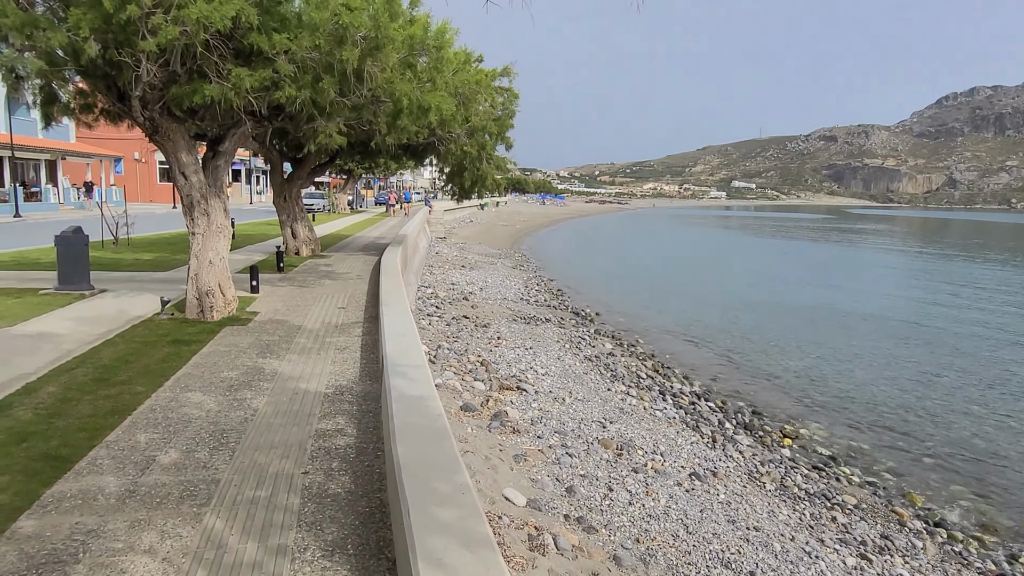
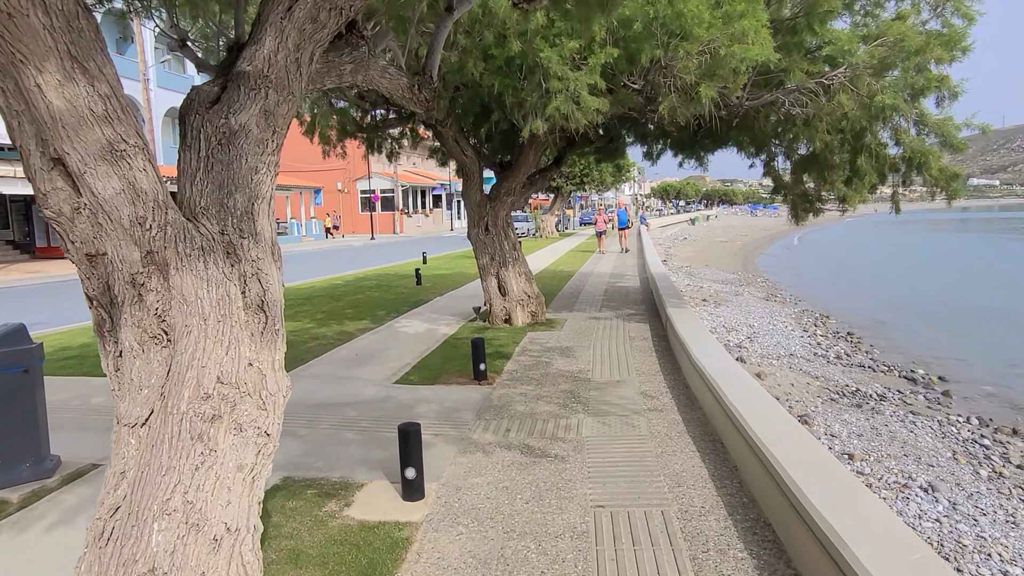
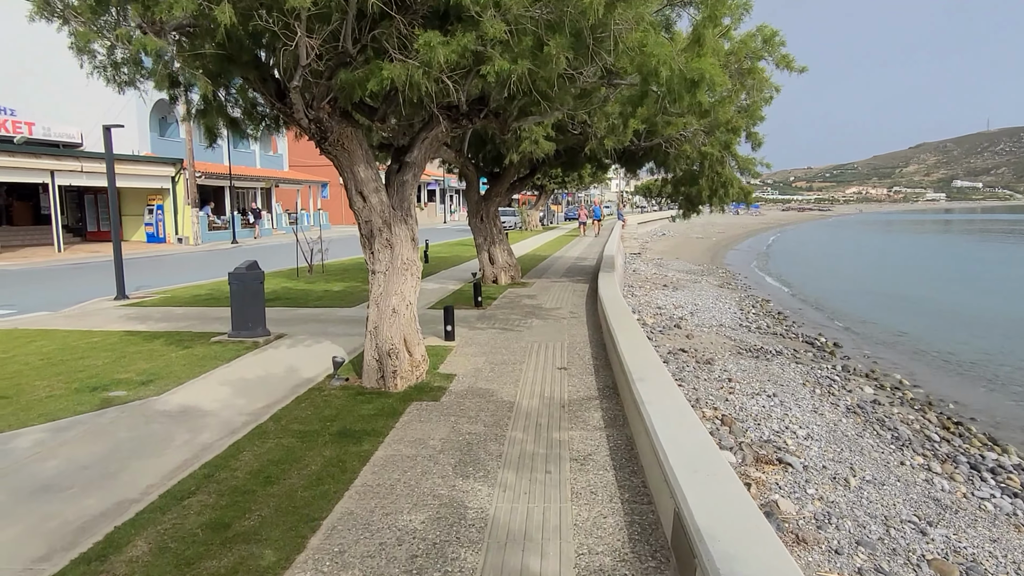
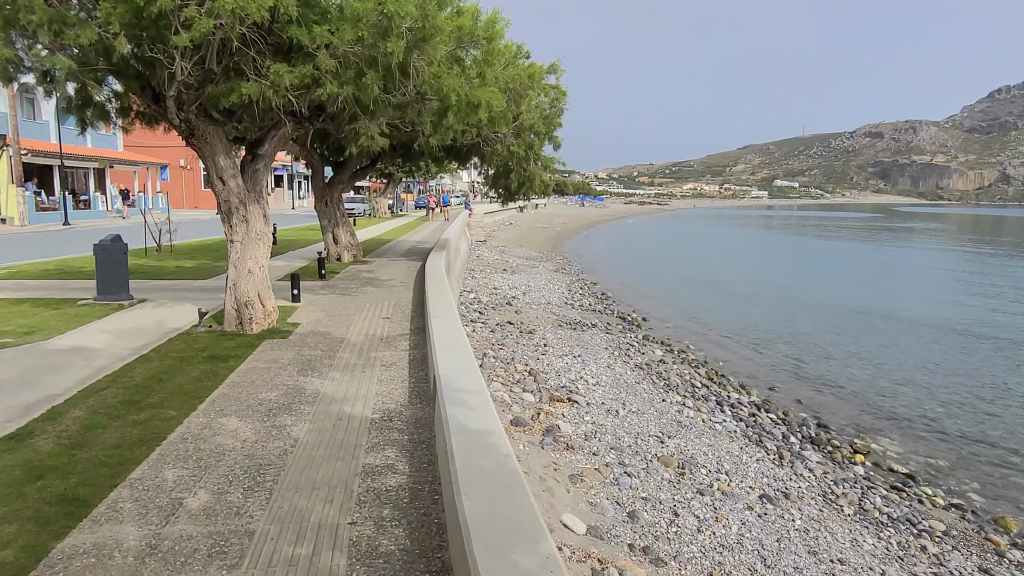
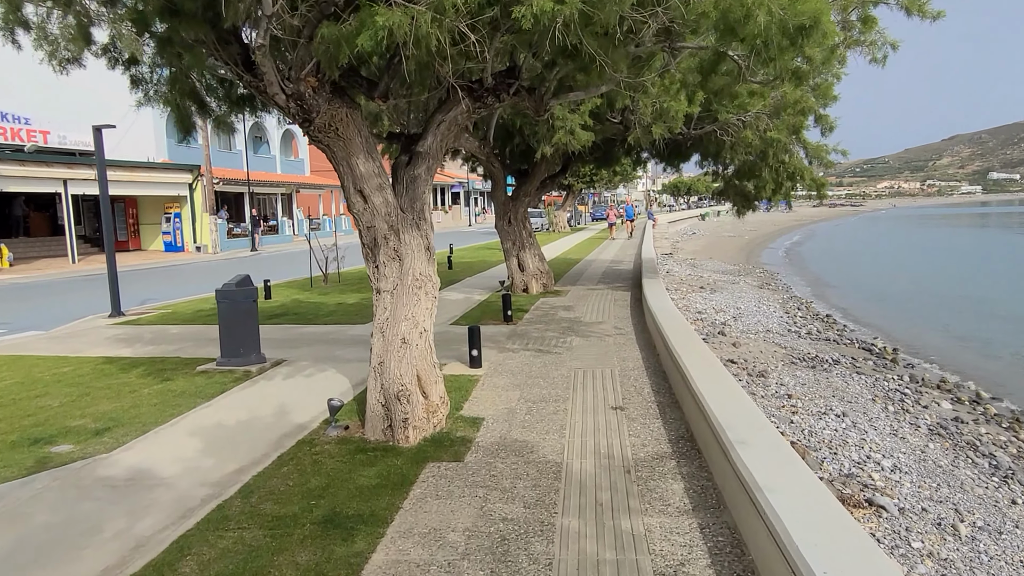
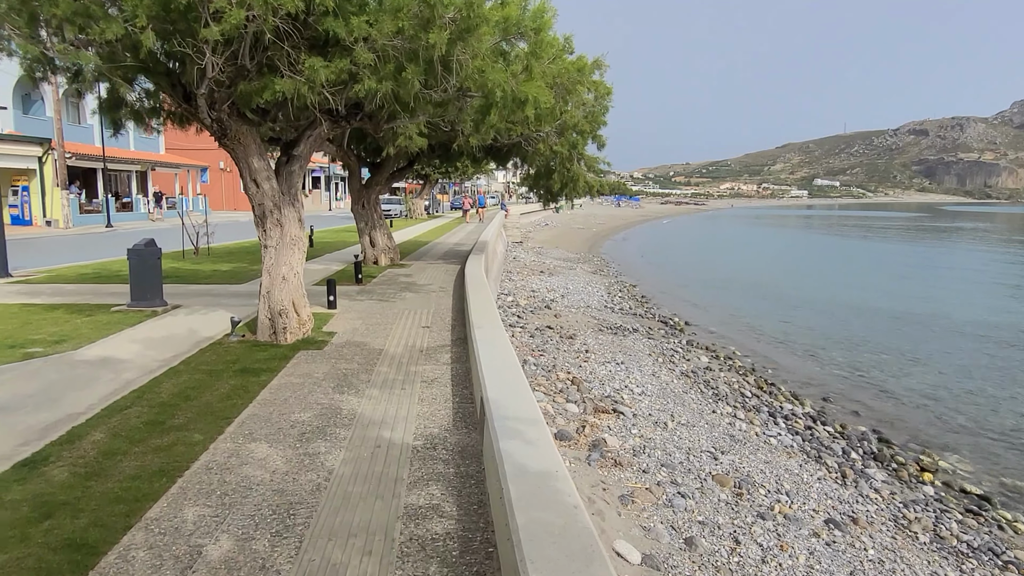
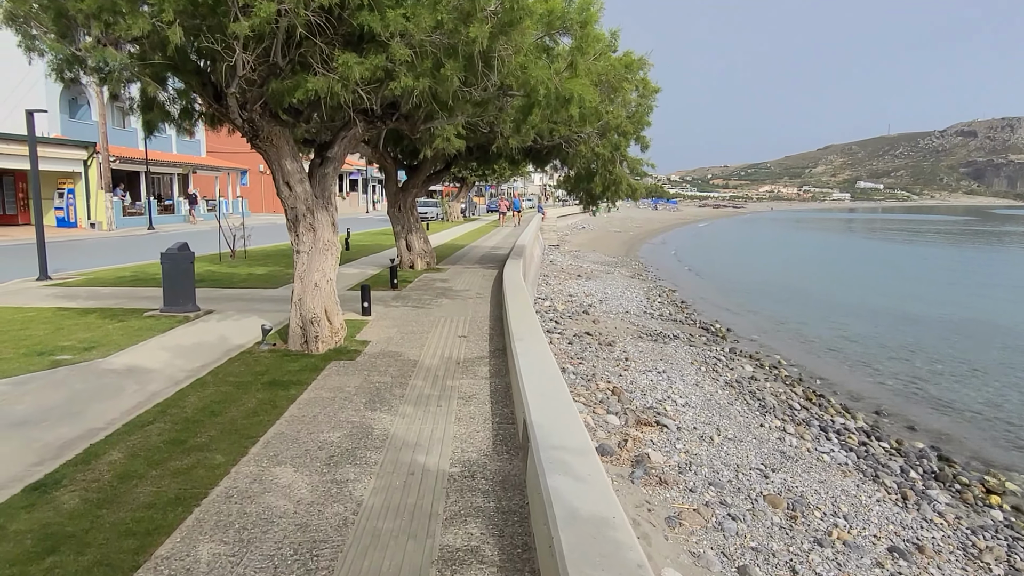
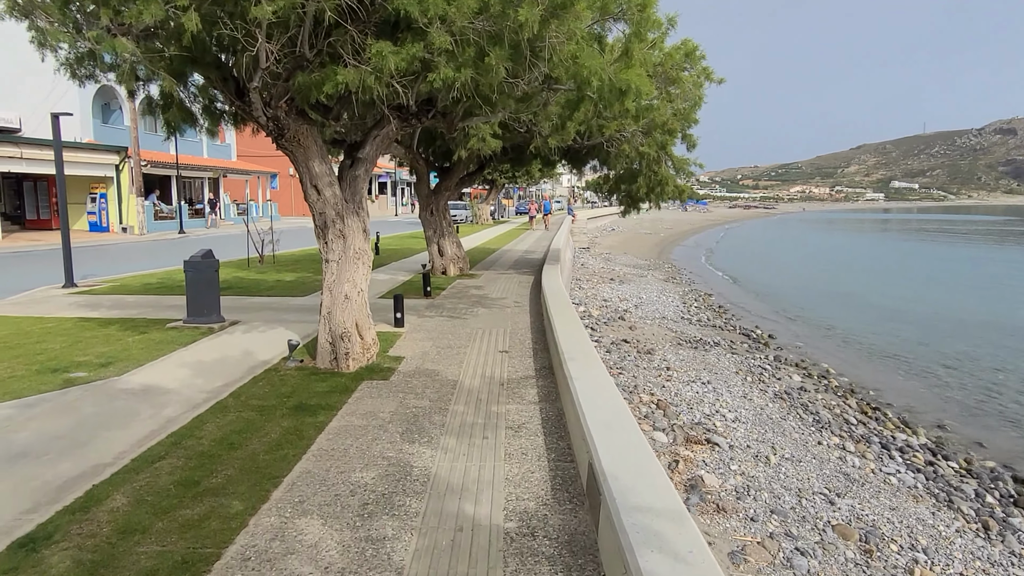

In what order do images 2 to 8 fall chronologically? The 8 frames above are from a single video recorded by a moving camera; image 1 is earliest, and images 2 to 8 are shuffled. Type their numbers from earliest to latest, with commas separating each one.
4, 6, 7, 8, 3, 5, 2
